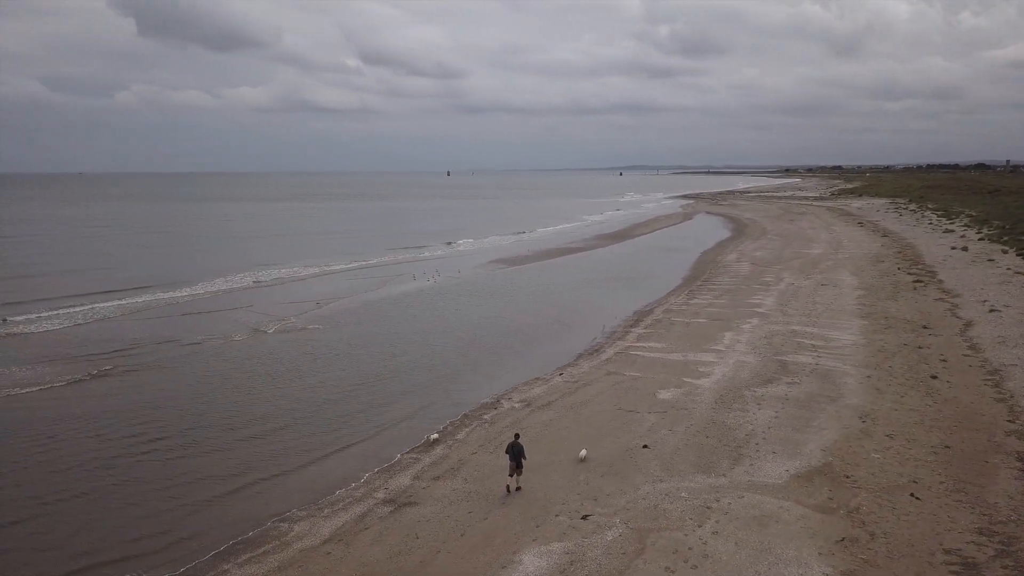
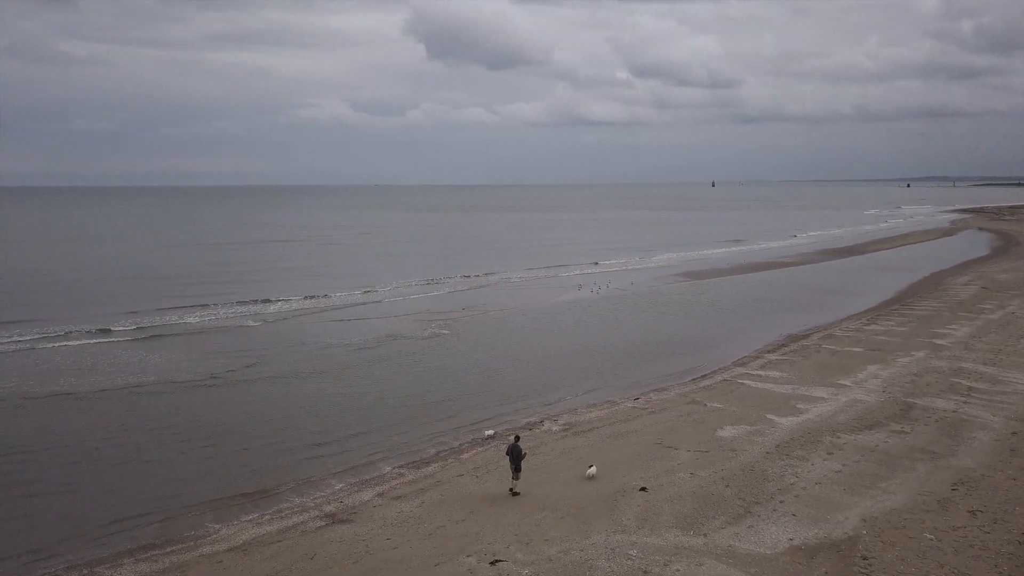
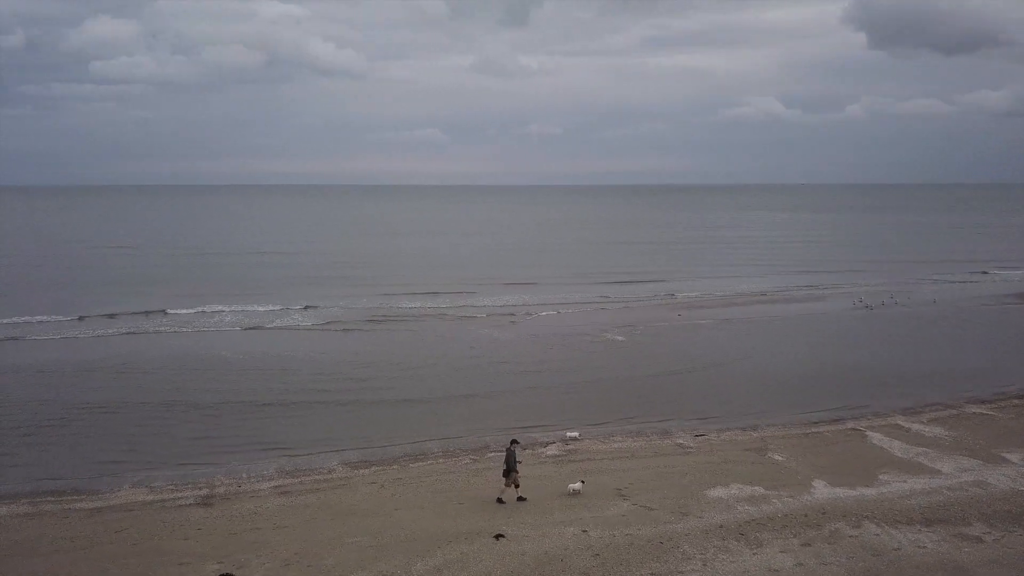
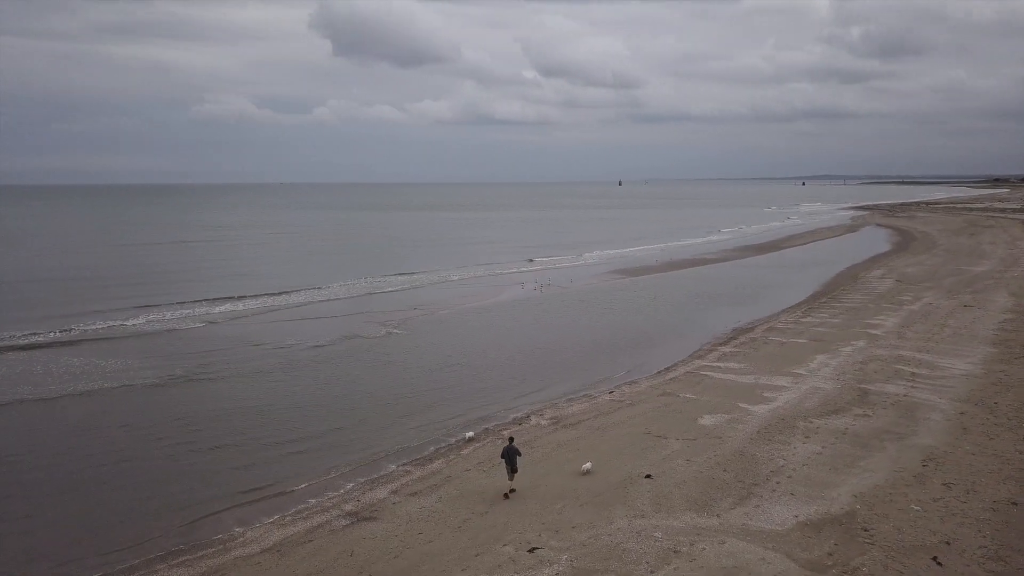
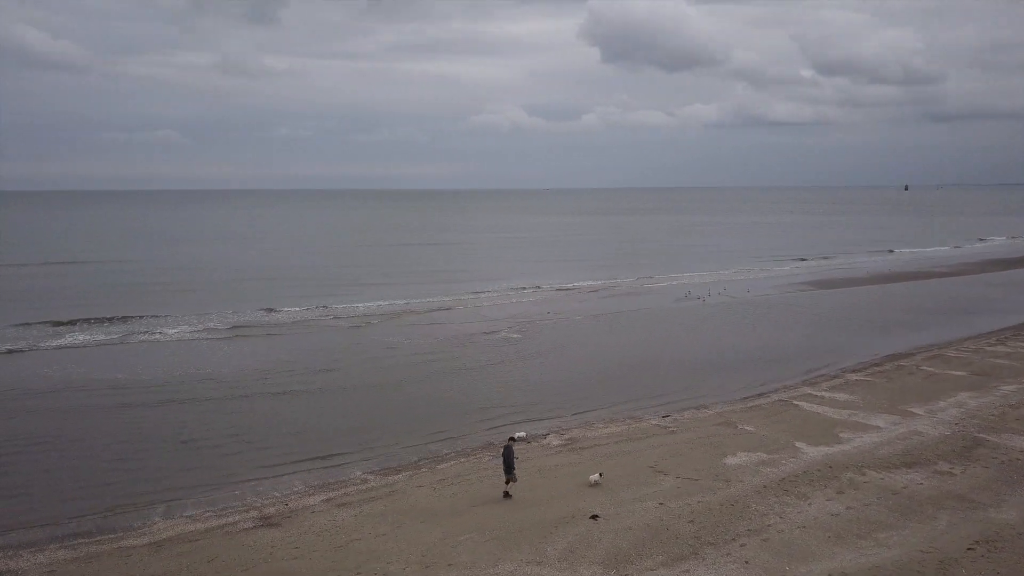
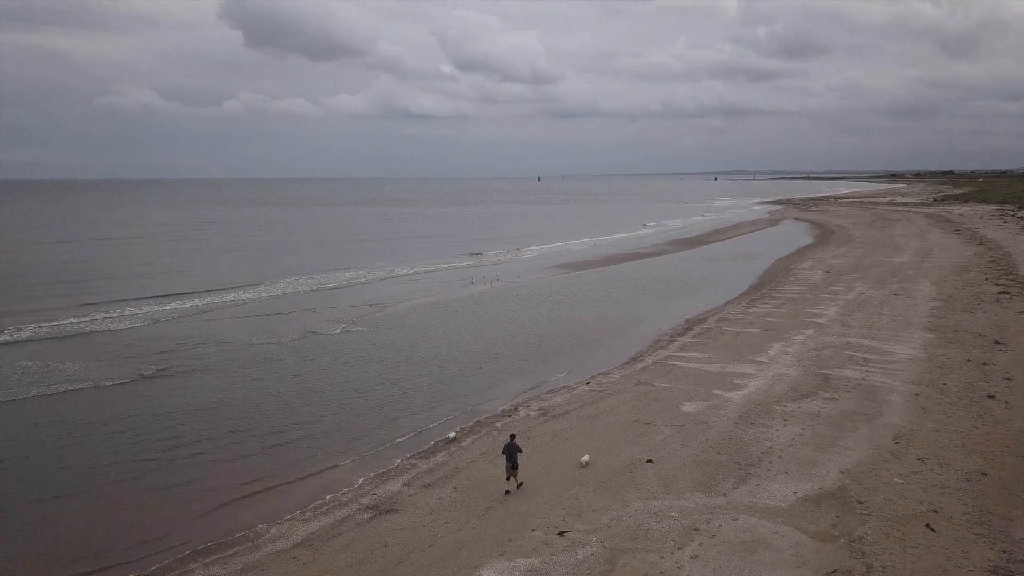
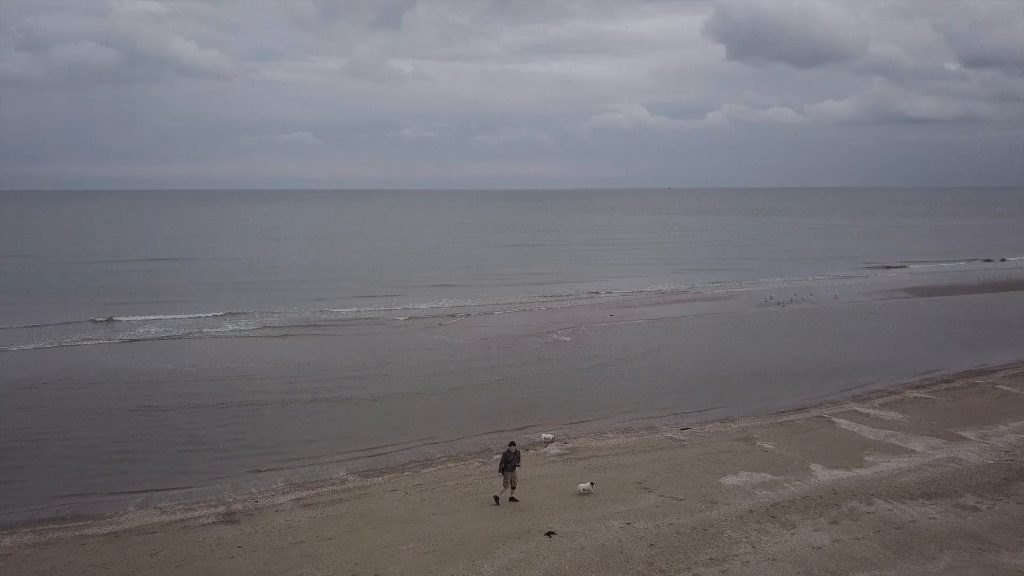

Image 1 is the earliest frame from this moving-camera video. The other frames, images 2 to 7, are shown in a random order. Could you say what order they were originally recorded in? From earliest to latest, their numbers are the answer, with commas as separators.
6, 4, 2, 5, 7, 3
